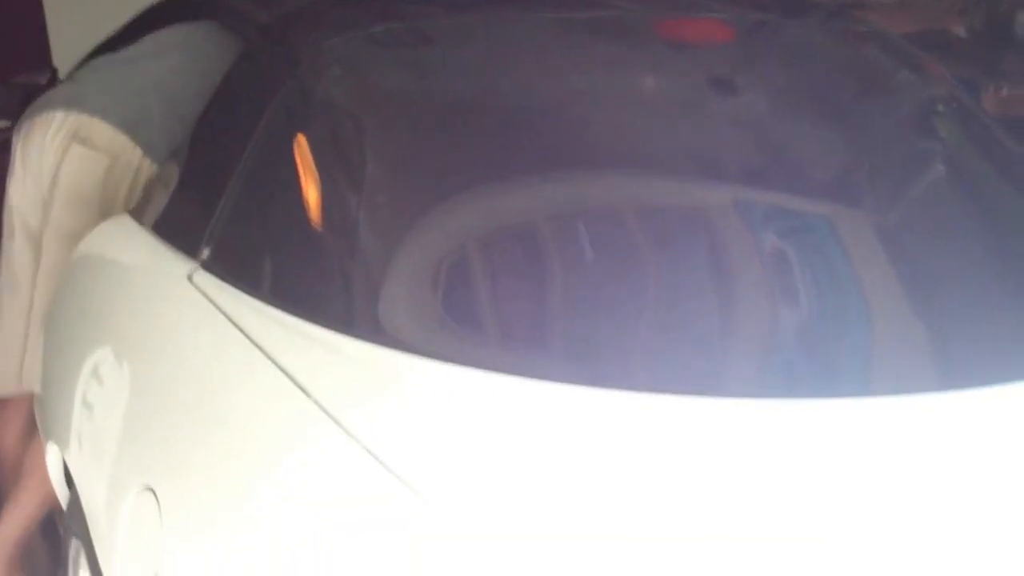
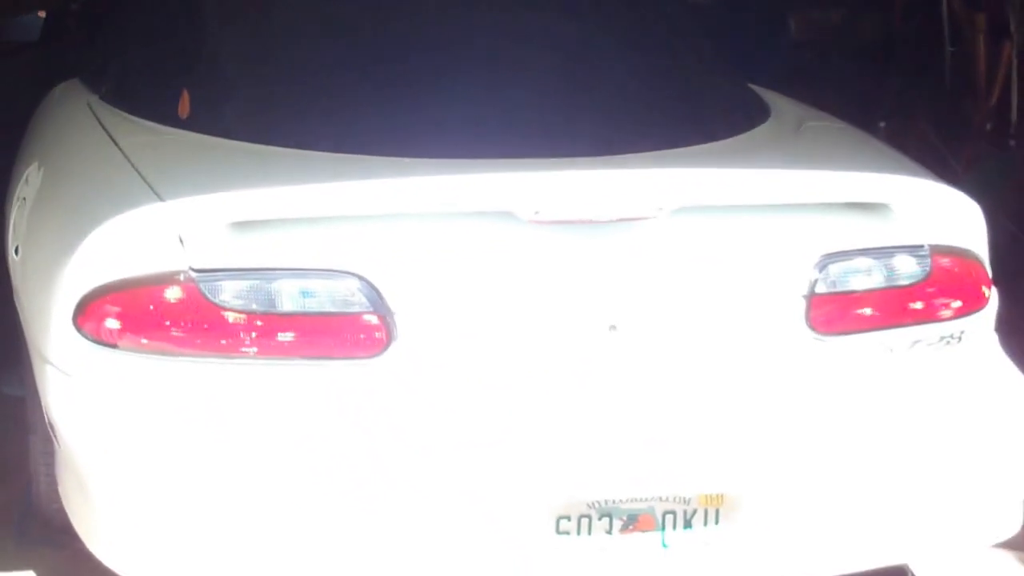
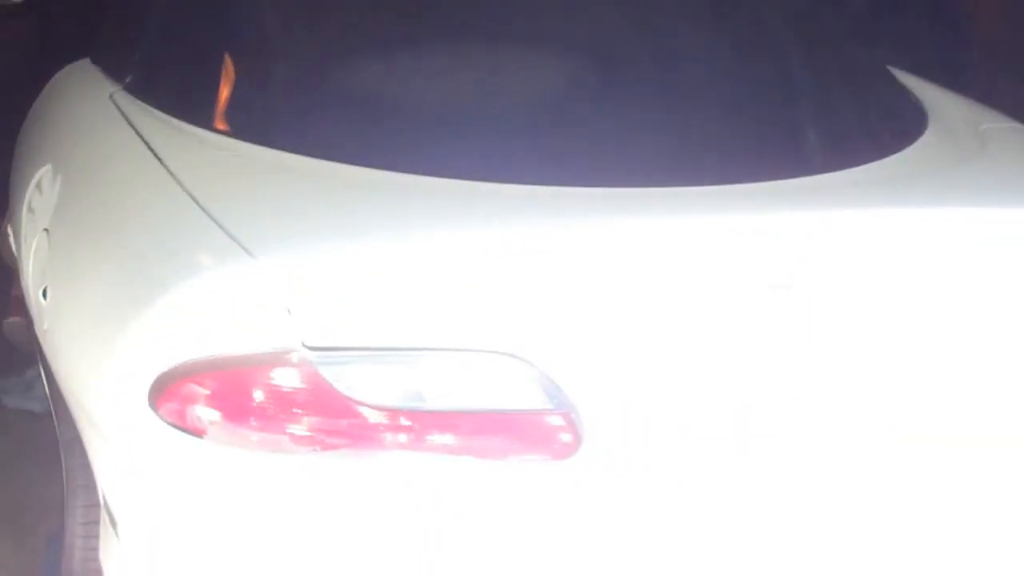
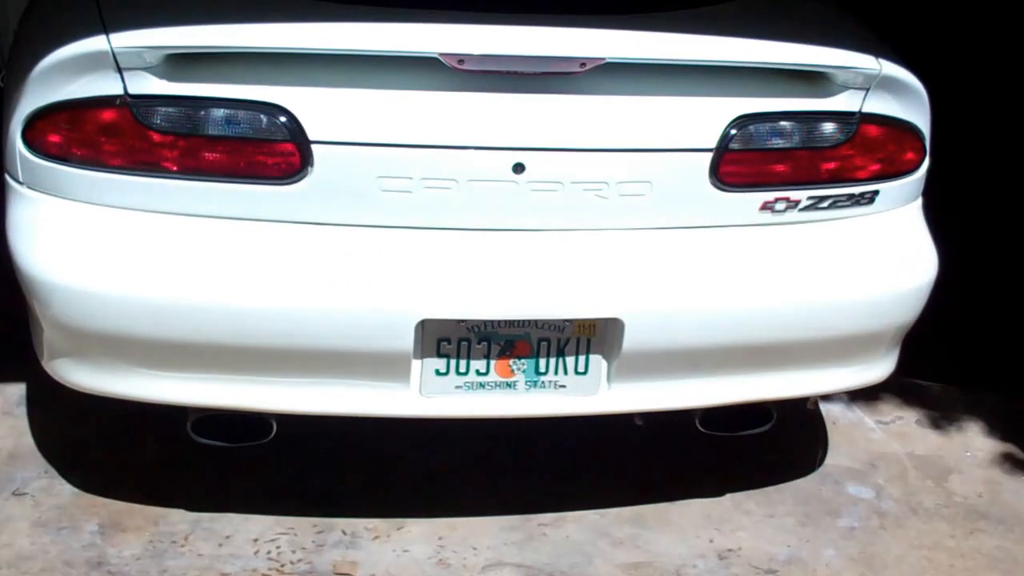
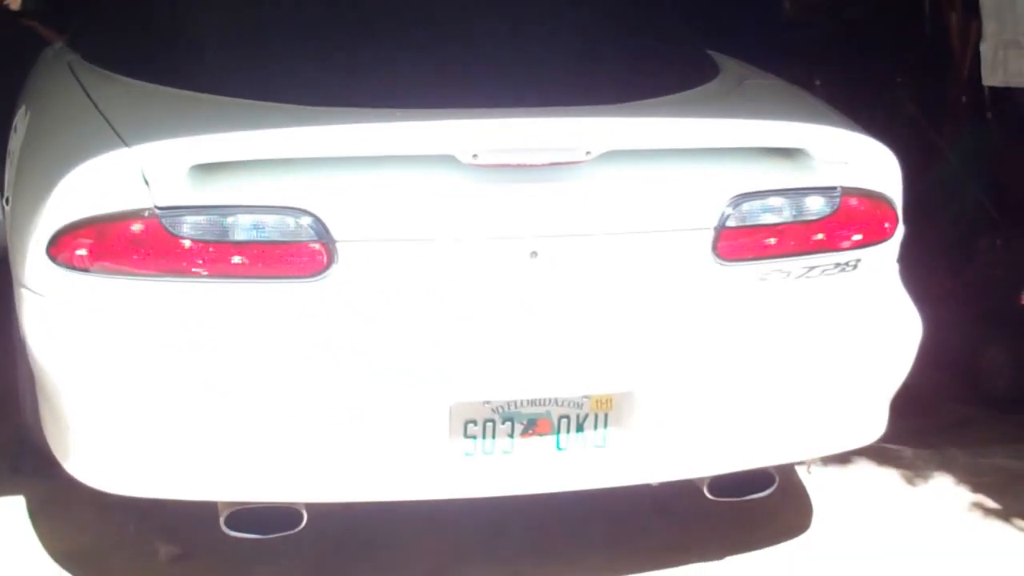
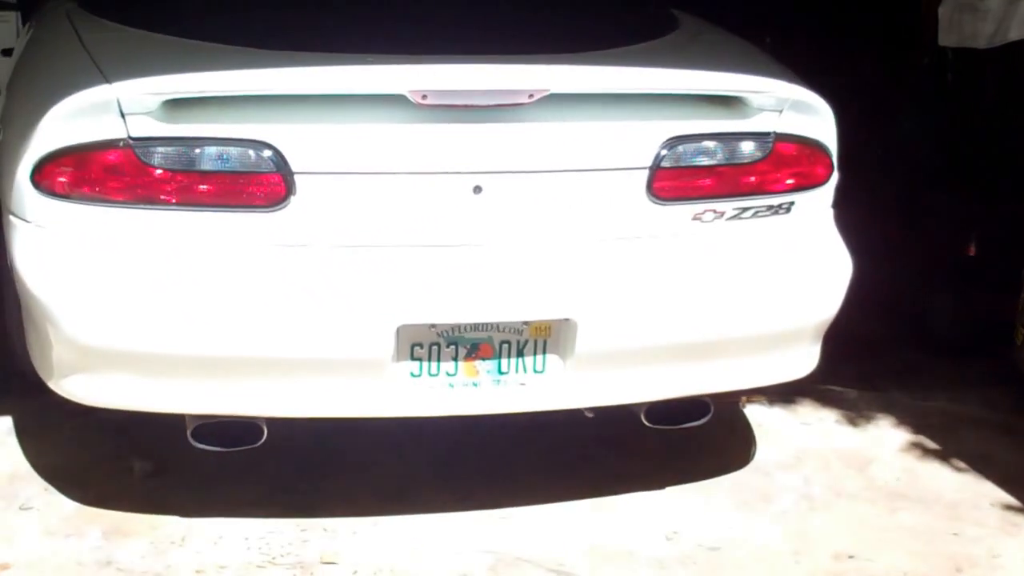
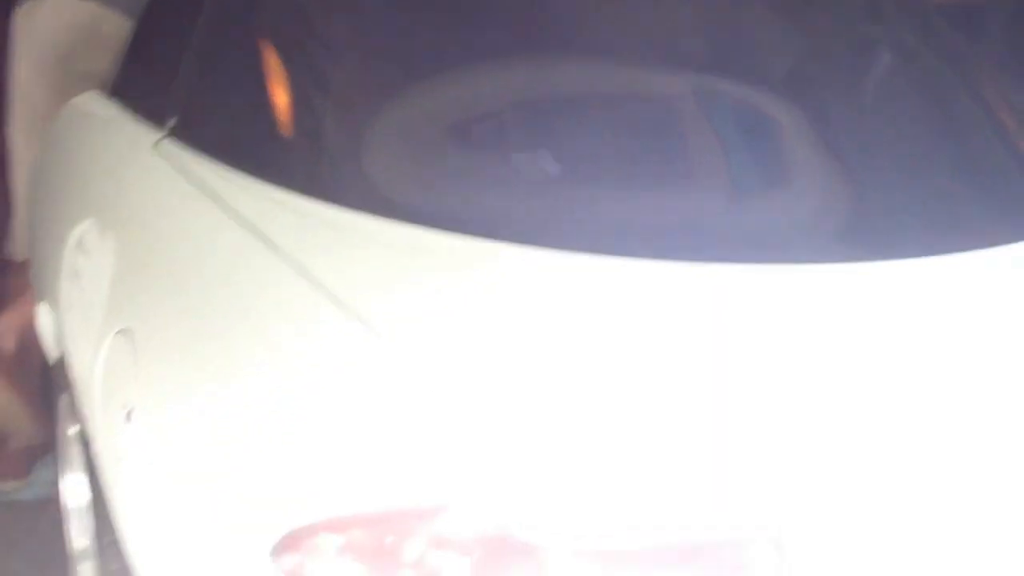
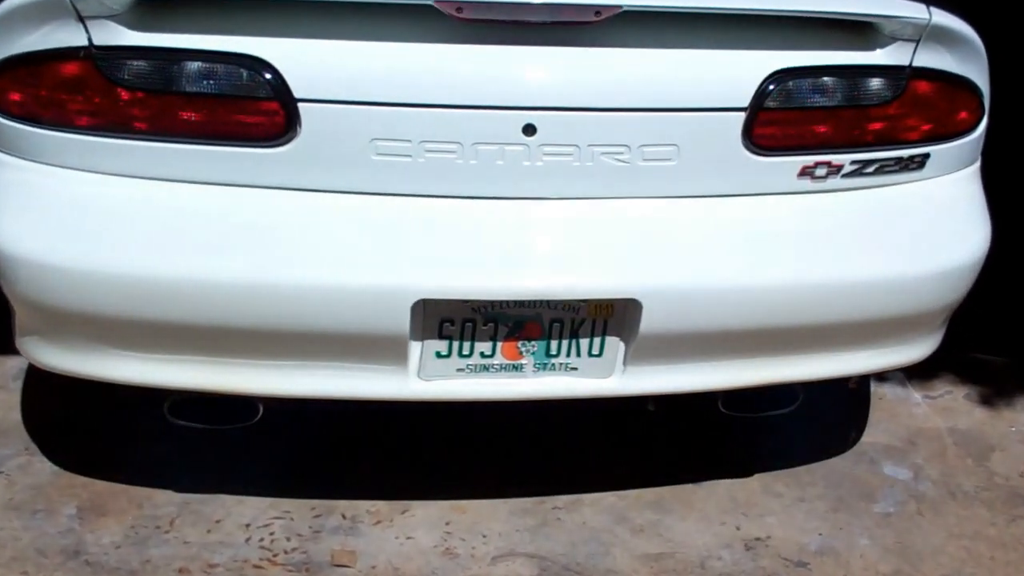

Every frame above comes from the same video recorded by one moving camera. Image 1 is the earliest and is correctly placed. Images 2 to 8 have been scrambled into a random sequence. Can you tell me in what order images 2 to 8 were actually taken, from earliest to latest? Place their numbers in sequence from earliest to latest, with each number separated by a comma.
7, 3, 2, 5, 6, 4, 8
